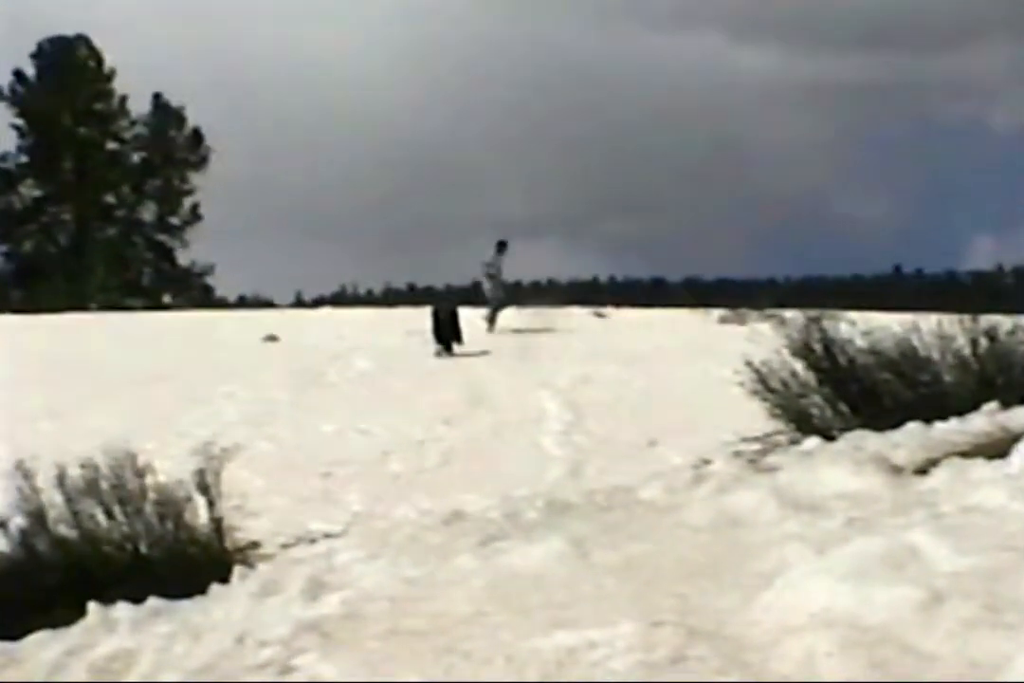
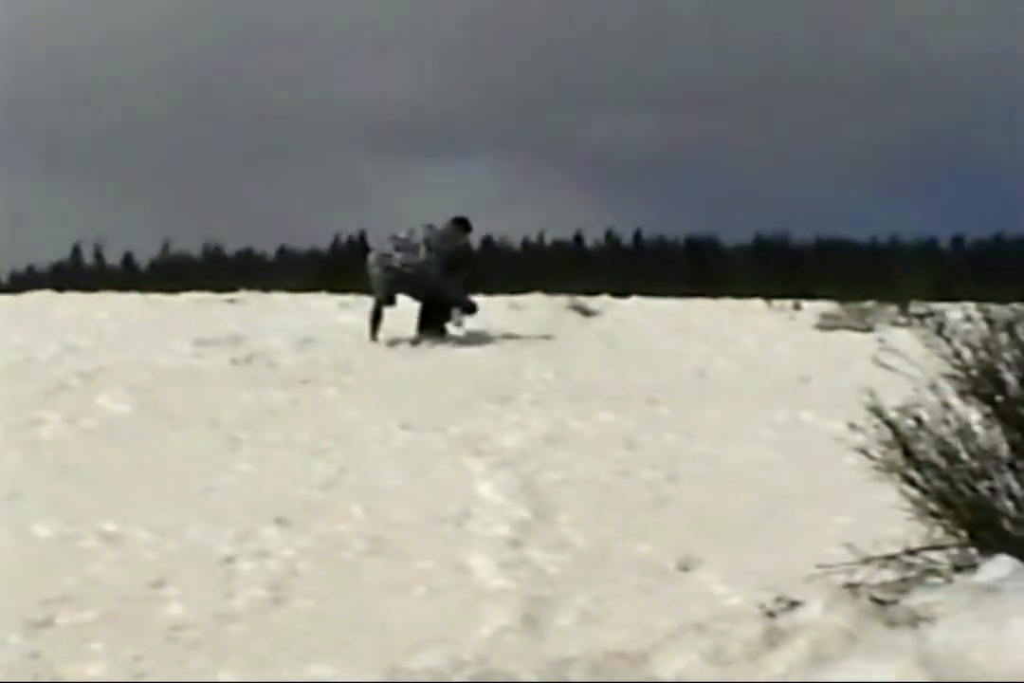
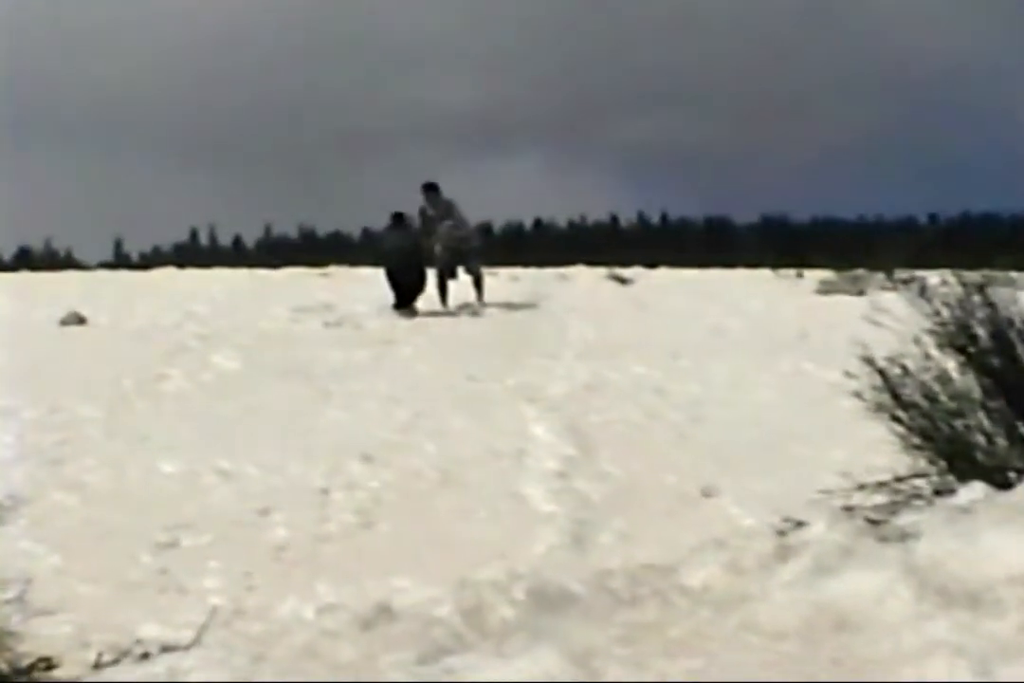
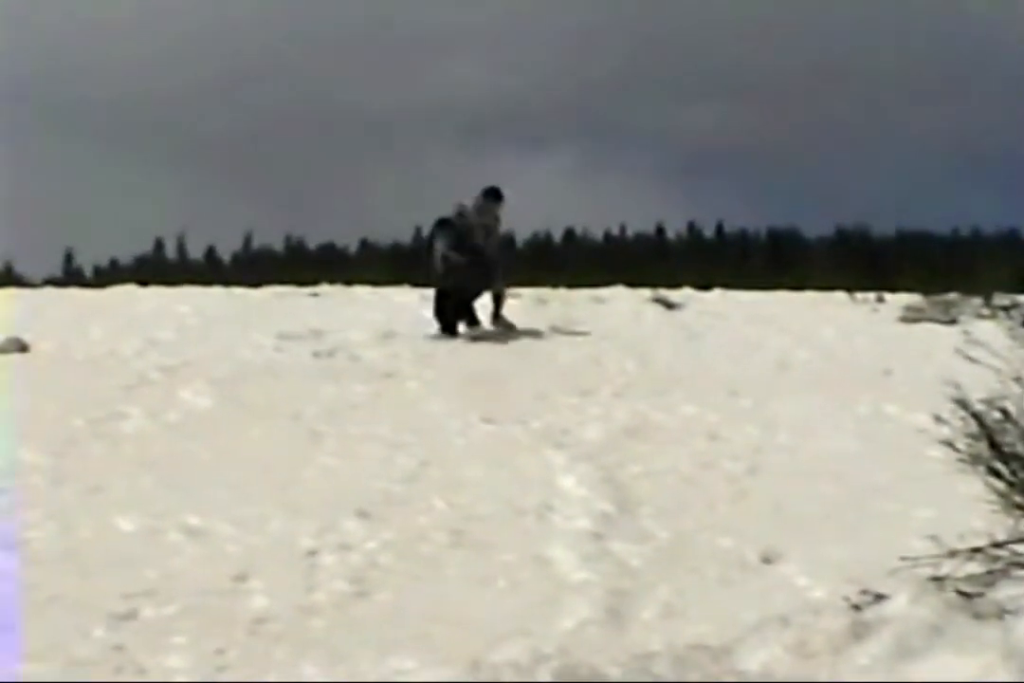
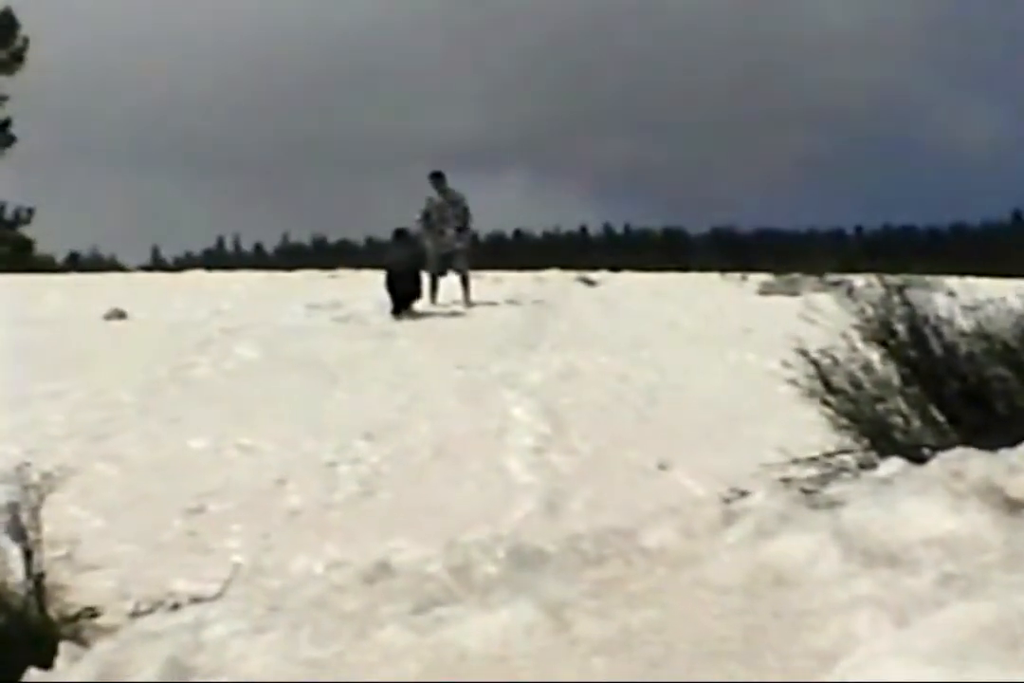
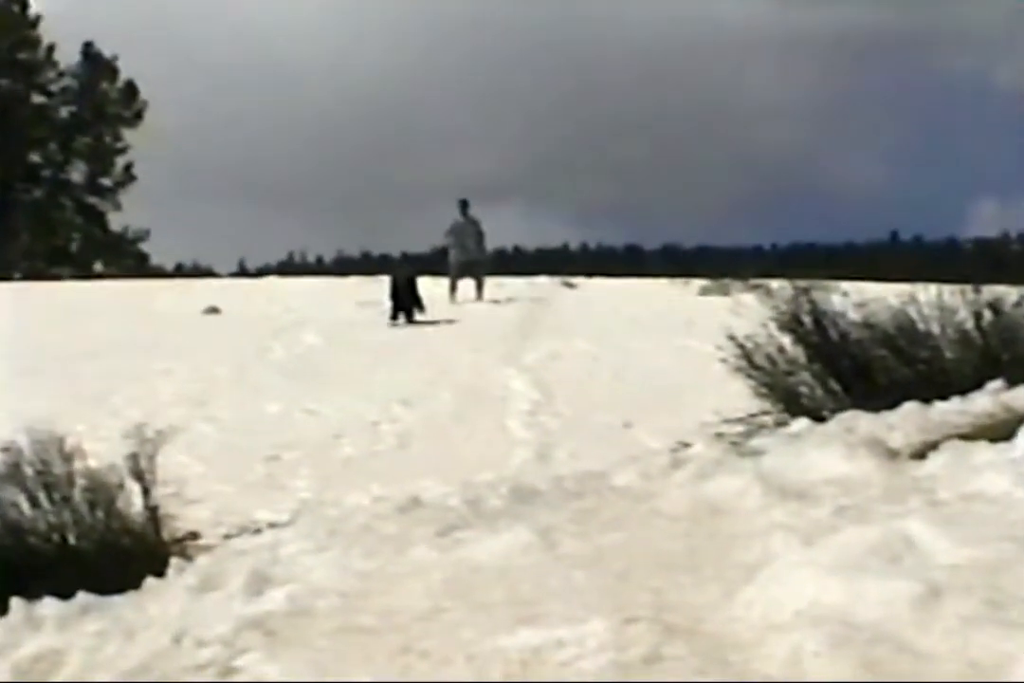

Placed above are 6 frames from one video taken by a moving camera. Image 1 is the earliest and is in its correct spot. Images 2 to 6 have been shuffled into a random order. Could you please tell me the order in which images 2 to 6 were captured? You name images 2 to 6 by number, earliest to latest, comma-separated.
6, 5, 3, 4, 2
